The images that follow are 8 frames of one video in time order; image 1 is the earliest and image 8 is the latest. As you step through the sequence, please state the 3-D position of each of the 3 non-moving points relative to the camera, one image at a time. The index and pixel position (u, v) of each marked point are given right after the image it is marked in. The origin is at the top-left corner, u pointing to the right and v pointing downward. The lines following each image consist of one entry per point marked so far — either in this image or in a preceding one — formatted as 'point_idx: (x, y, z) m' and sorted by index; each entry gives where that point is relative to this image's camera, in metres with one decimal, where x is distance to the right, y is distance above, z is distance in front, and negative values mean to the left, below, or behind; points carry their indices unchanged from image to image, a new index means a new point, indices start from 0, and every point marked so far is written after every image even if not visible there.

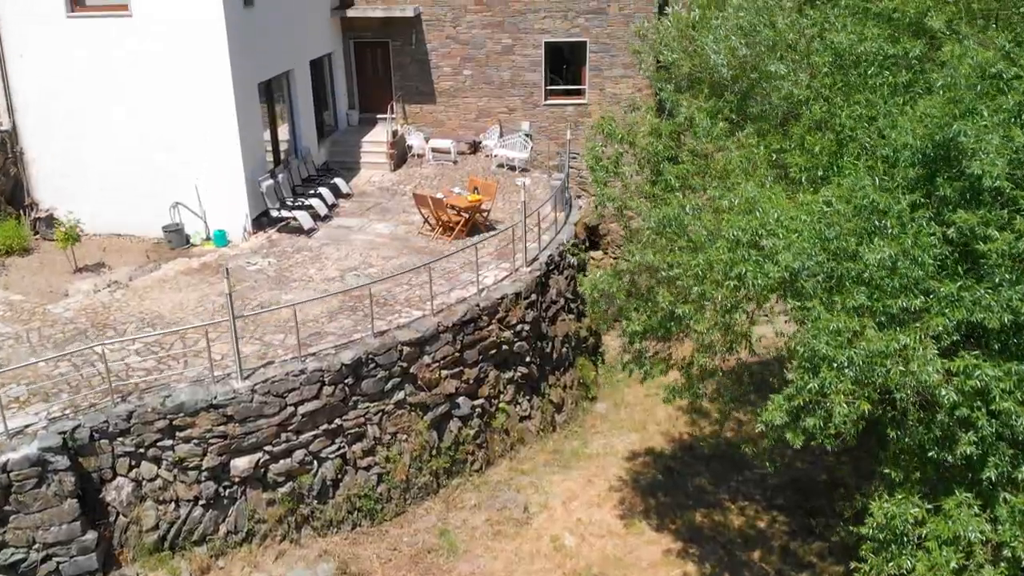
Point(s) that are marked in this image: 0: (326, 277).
0: (-3.6, +0.2, +12.6) m
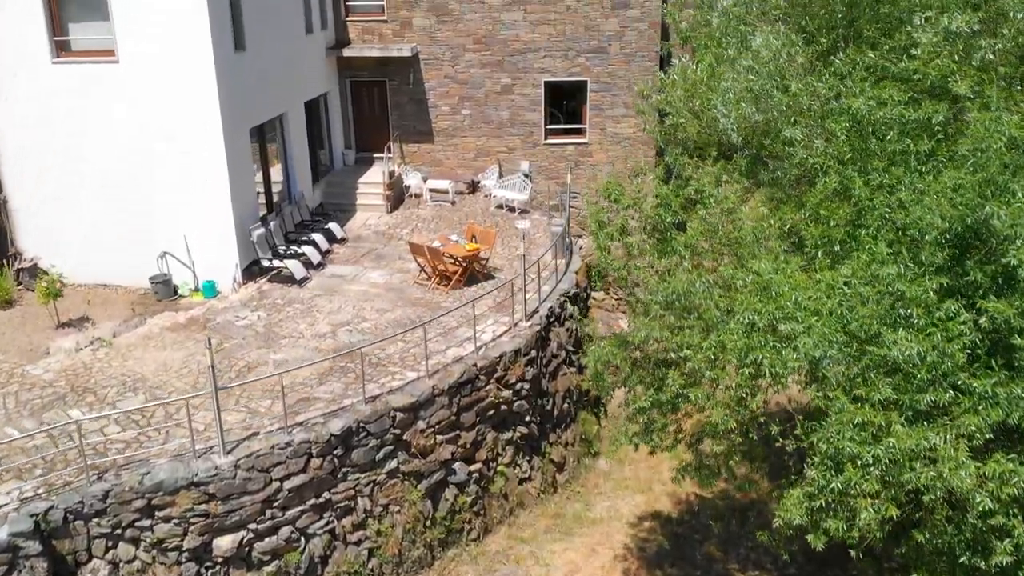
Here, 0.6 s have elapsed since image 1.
0: (-3.7, -0.9, +12.1) m
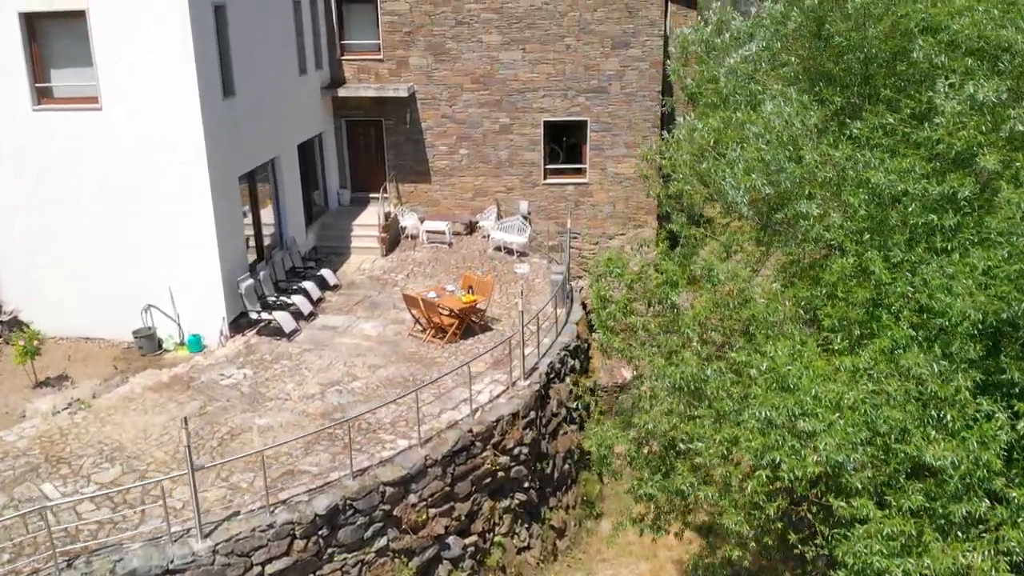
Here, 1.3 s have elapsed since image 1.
0: (-3.7, -1.9, +11.6) m
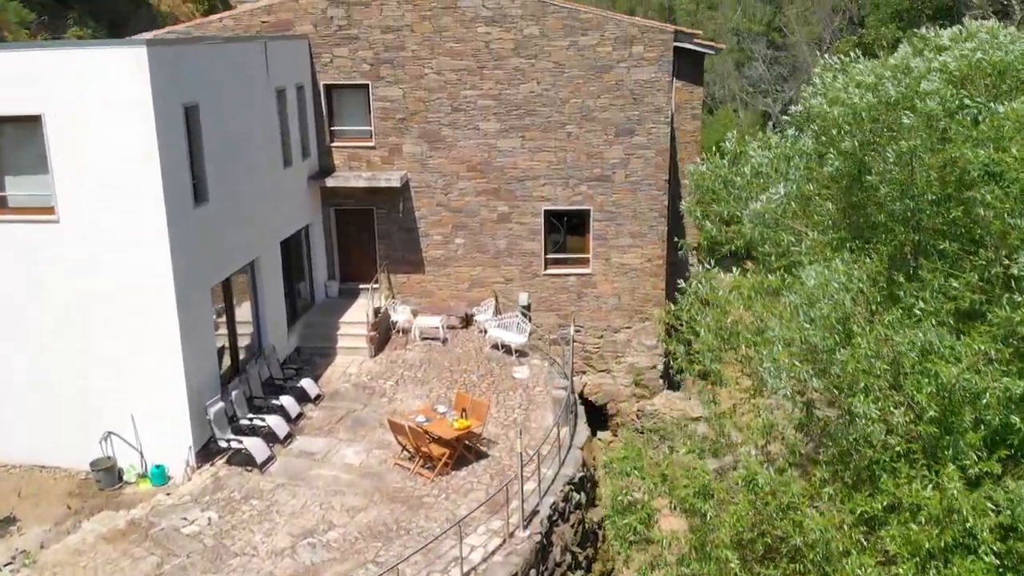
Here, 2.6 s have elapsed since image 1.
0: (-3.7, -4.1, +10.2) m
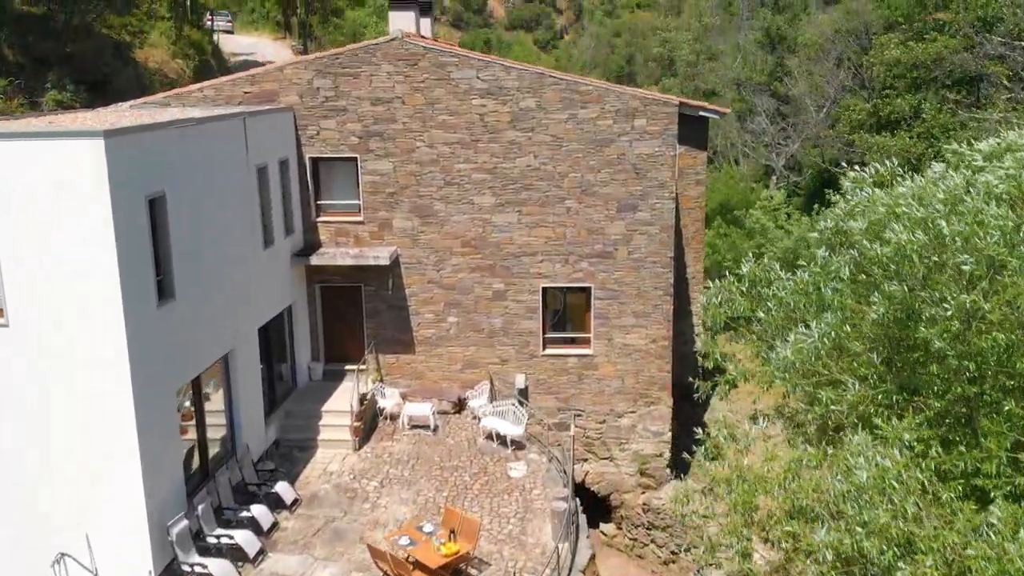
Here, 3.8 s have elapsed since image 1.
0: (-3.9, -5.8, +8.9) m
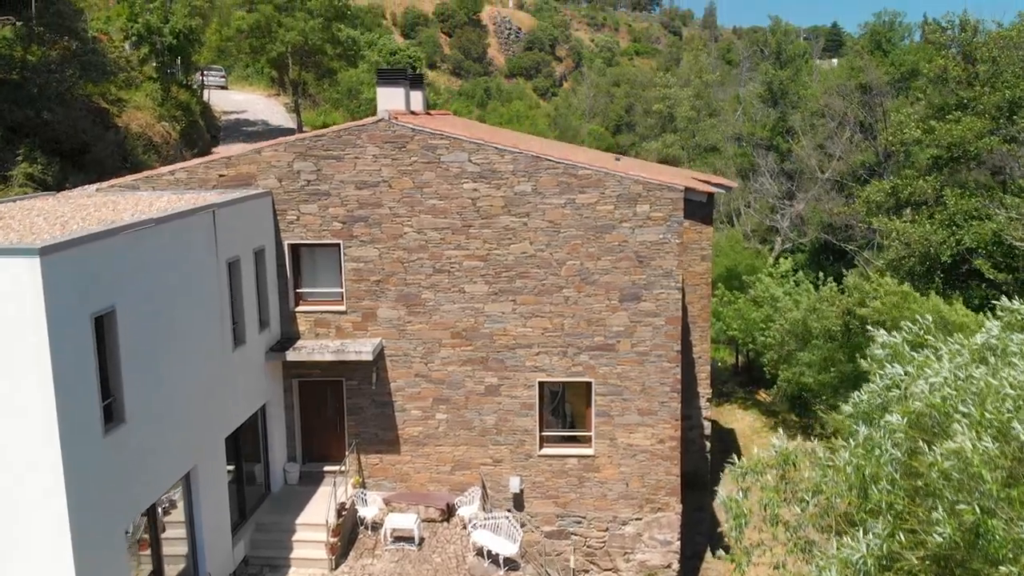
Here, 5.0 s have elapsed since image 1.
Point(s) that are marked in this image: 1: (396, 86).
0: (-4.0, -7.6, +7.4) m
1: (-2.8, +5.0, +15.9) m
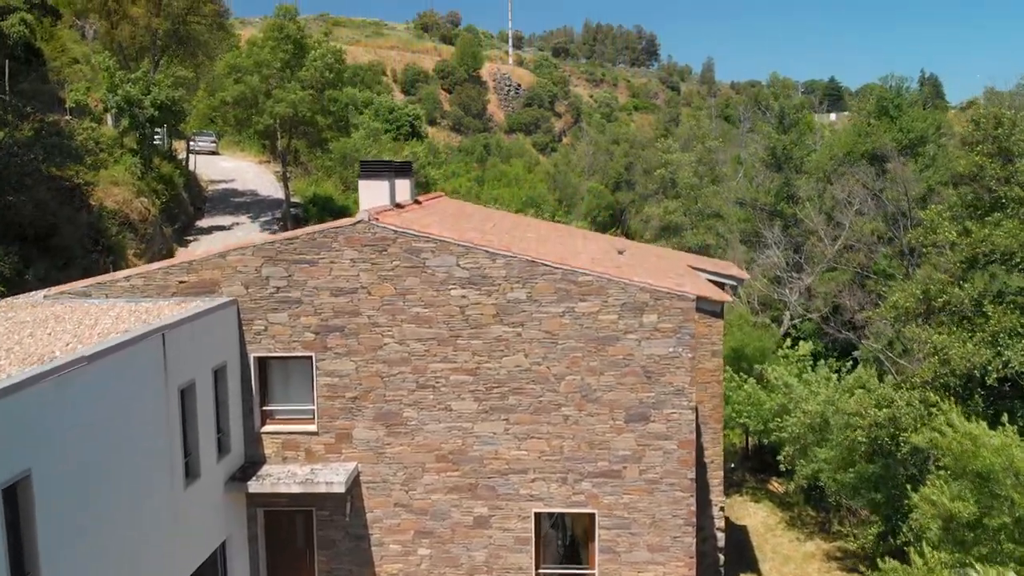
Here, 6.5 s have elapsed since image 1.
0: (-4.2, -9.4, +5.3) m
1: (-3.0, +2.5, +14.7) m
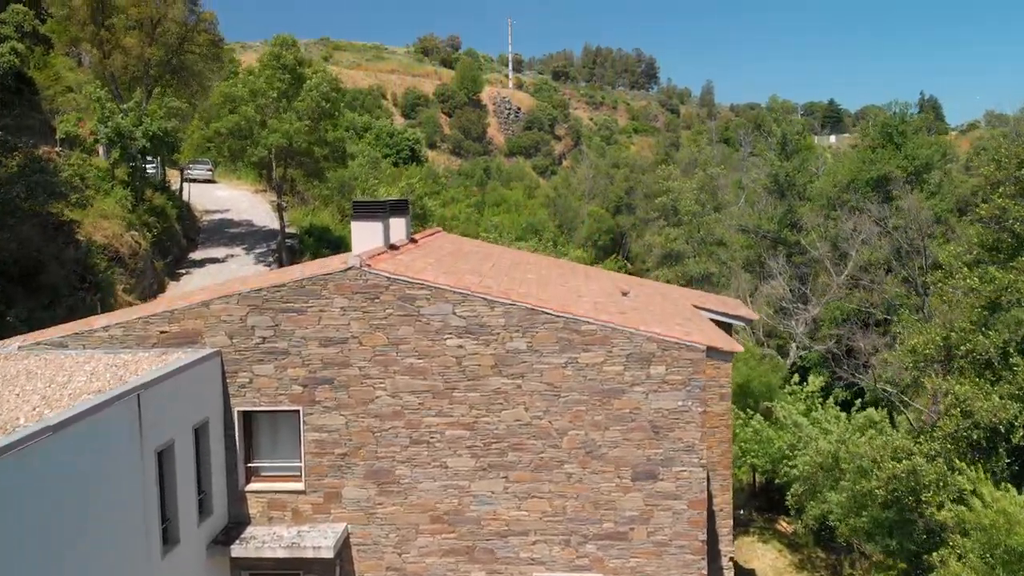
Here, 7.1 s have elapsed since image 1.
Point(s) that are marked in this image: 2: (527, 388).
0: (-4.2, -10.2, +4.3) m
1: (-3.0, +1.5, +14.0) m
2: (+0.3, -1.9, +12.2) m
